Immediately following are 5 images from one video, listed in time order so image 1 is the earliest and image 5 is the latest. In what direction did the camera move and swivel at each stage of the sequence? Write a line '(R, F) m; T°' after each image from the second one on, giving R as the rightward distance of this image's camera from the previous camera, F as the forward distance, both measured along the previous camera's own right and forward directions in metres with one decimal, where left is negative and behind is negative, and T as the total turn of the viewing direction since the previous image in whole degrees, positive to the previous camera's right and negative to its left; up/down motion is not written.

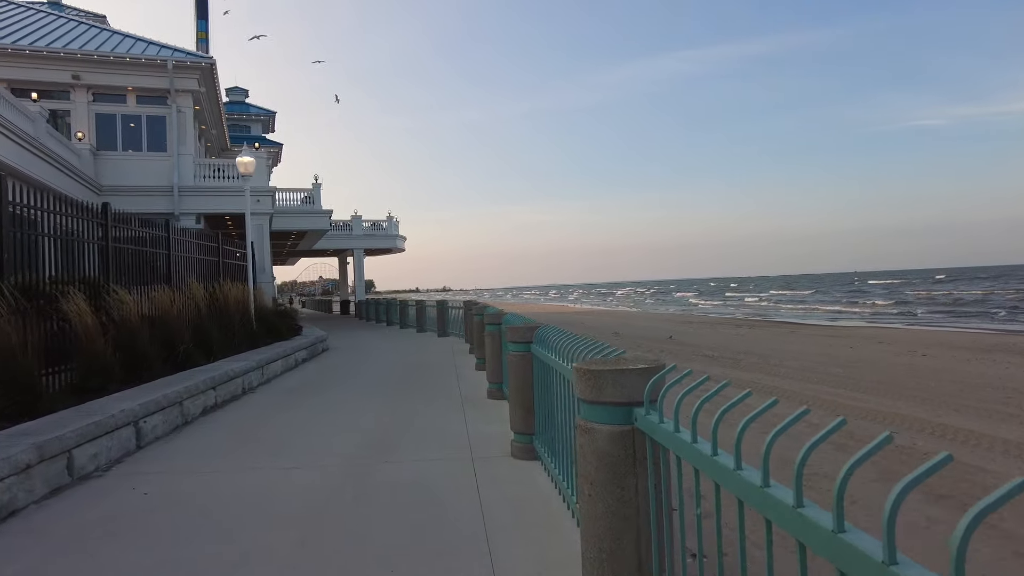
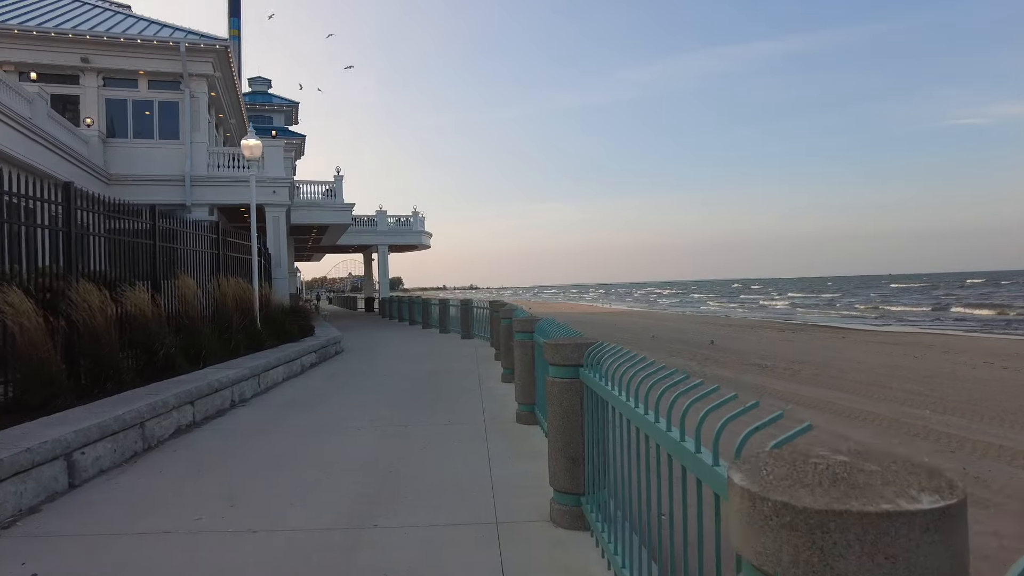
(-0.1, +1.4) m; -2°
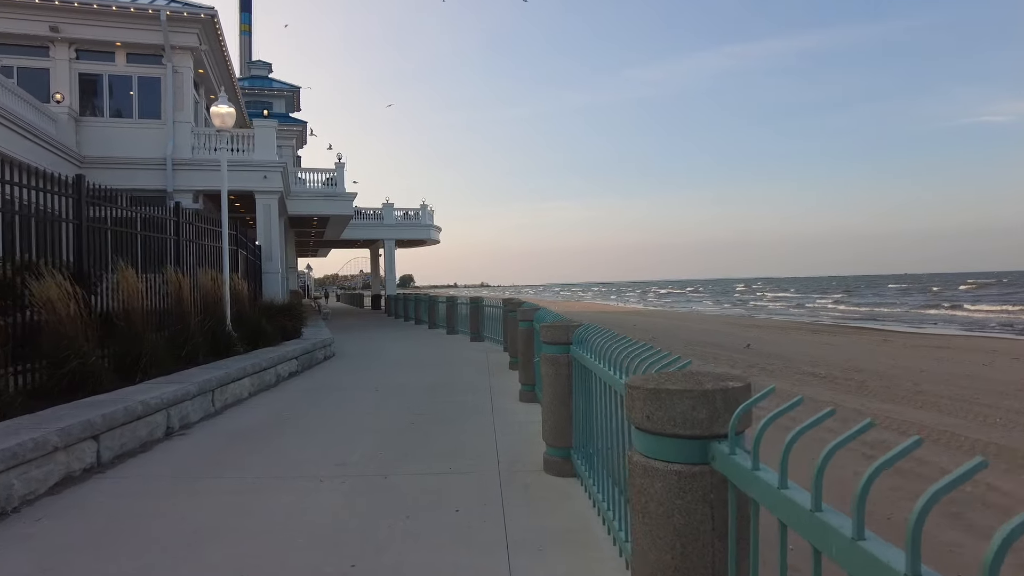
(-0.1, +1.9) m; -1°
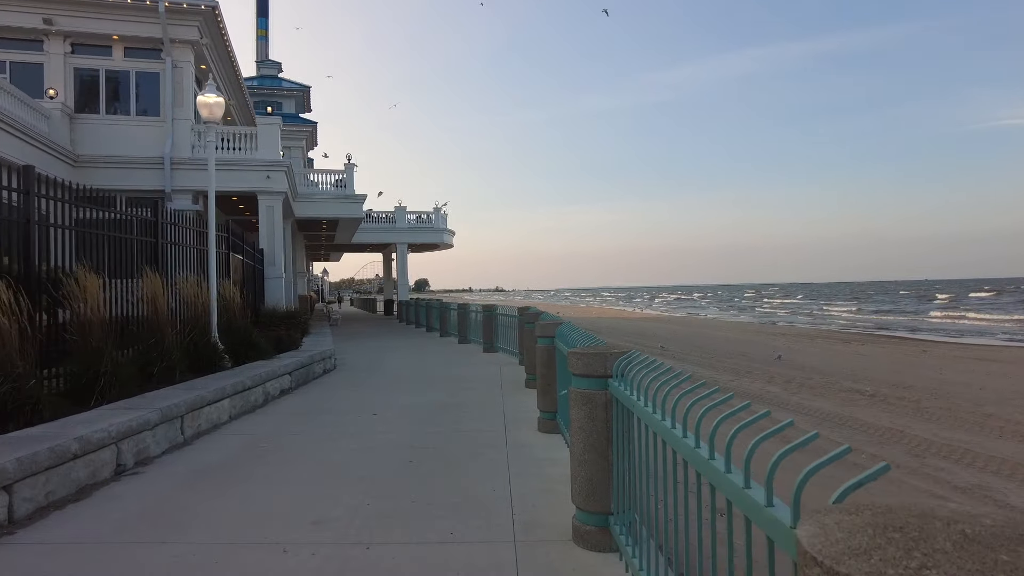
(0.0, +1.1) m; -1°
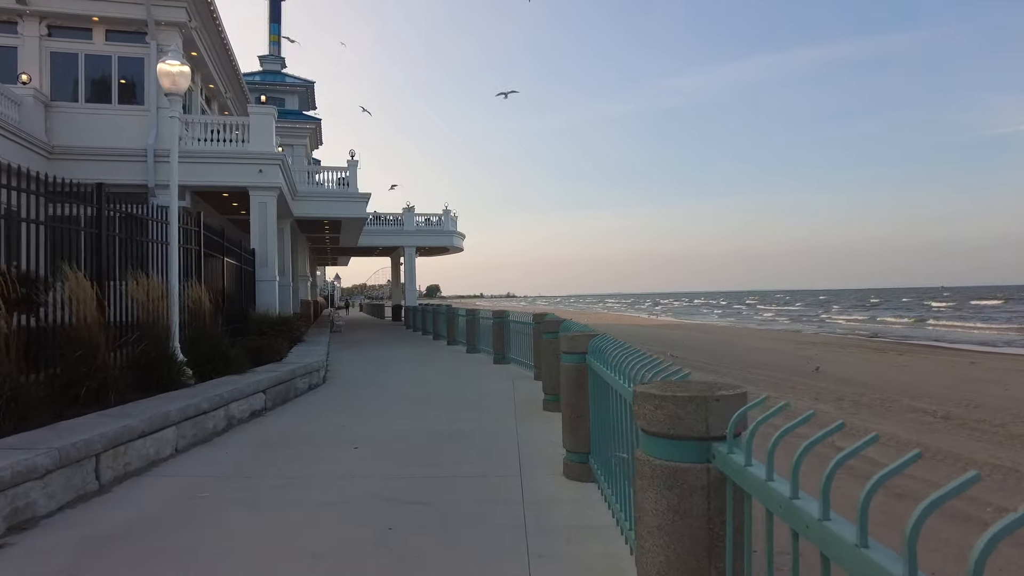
(-0.1, +1.5) m; -1°
